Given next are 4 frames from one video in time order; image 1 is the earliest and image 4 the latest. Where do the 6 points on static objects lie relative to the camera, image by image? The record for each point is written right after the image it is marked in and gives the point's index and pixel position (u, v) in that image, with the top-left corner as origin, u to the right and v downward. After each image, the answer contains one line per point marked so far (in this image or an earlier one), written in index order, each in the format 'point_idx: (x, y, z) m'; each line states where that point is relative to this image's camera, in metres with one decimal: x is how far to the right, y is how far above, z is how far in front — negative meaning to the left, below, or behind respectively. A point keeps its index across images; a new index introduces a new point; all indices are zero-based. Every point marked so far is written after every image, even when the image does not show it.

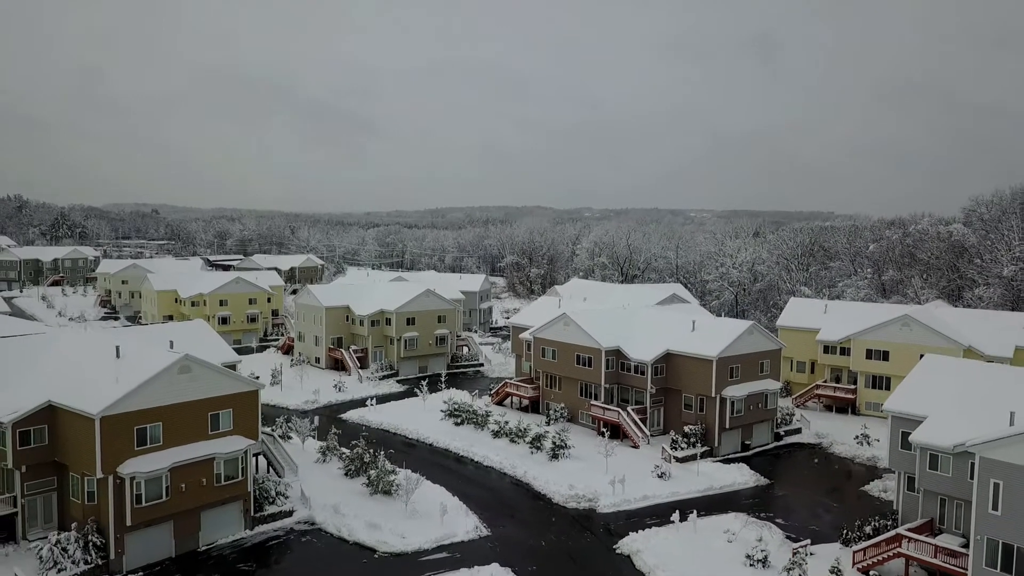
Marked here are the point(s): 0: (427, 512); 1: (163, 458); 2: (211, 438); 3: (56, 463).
0: (-2.7, -7.0, +19.8) m
1: (-9.0, -4.4, +16.4) m
2: (-8.3, -4.2, +17.6) m
3: (-12.0, -4.6, +16.7) m
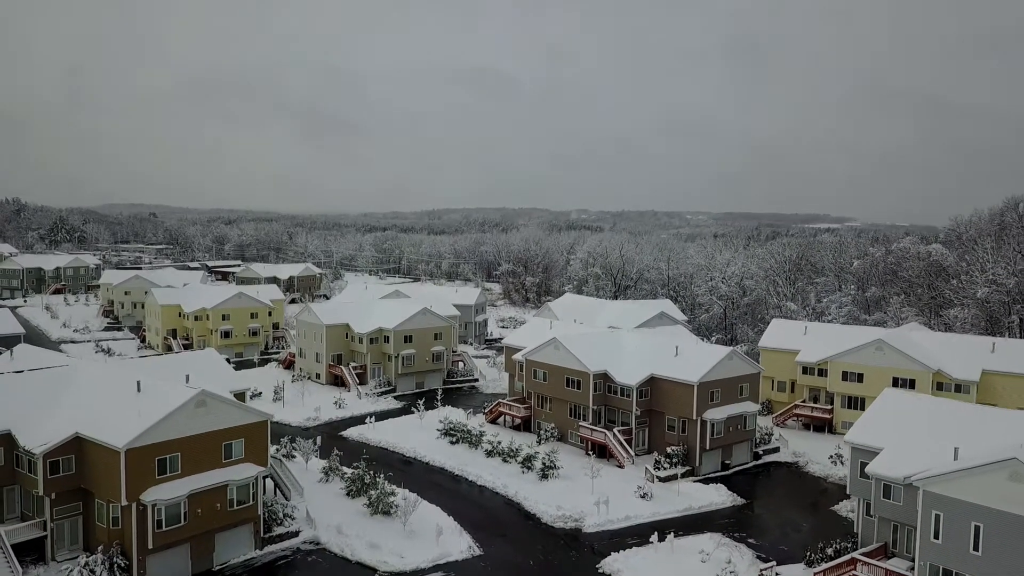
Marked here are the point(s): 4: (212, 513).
0: (-3.0, -8.2, +21.3) m
1: (-9.2, -5.5, +17.8) m
2: (-8.6, -5.3, +19.1) m
3: (-12.3, -5.8, +18.1) m
4: (-8.7, -6.5, +18.4) m
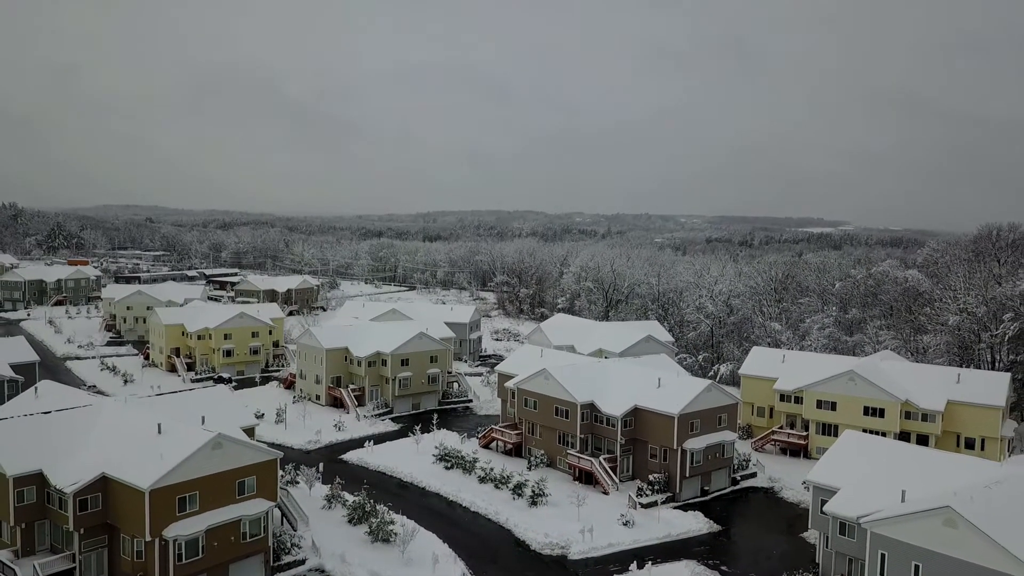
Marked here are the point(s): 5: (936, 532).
0: (-3.3, -9.8, +22.9) m
1: (-9.5, -7.1, +19.4) m
2: (-8.9, -6.9, +20.7) m
3: (-12.6, -7.3, +19.8) m
4: (-9.0, -8.1, +20.0) m
5: (+10.9, -6.3, +16.4) m
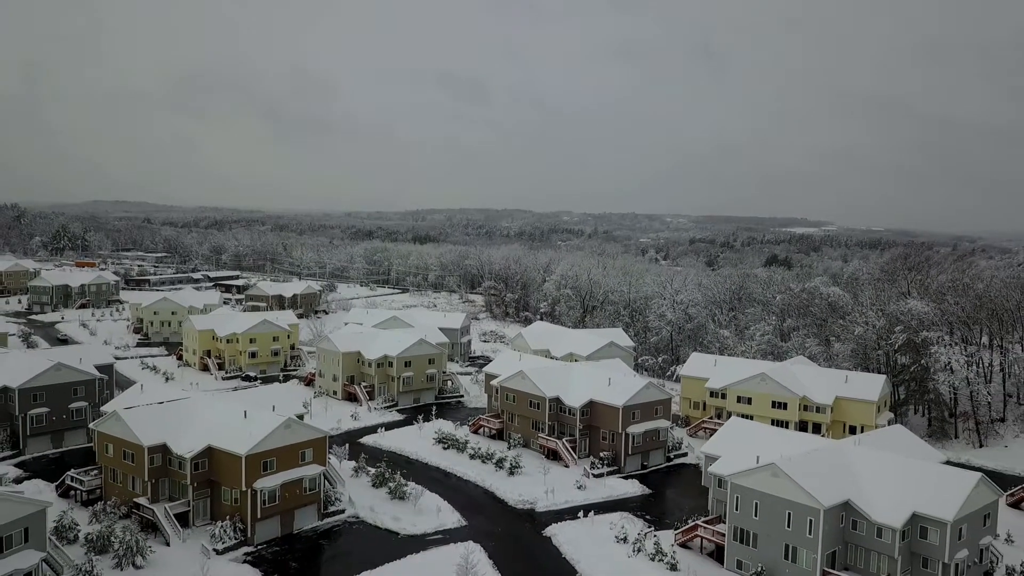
0: (-4.2, -11.1, +31.6) m
1: (-10.3, -8.4, +28.0) m
2: (-9.7, -8.2, +29.2) m
3: (-13.4, -8.6, +28.2) m
4: (-9.8, -9.3, +28.6) m
5: (+10.2, -7.7, +25.3) m
